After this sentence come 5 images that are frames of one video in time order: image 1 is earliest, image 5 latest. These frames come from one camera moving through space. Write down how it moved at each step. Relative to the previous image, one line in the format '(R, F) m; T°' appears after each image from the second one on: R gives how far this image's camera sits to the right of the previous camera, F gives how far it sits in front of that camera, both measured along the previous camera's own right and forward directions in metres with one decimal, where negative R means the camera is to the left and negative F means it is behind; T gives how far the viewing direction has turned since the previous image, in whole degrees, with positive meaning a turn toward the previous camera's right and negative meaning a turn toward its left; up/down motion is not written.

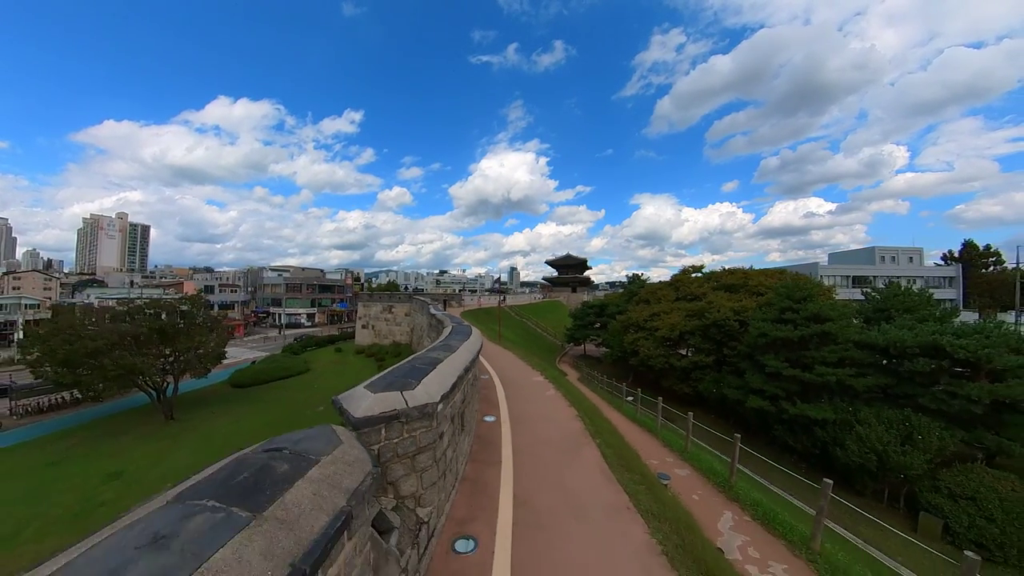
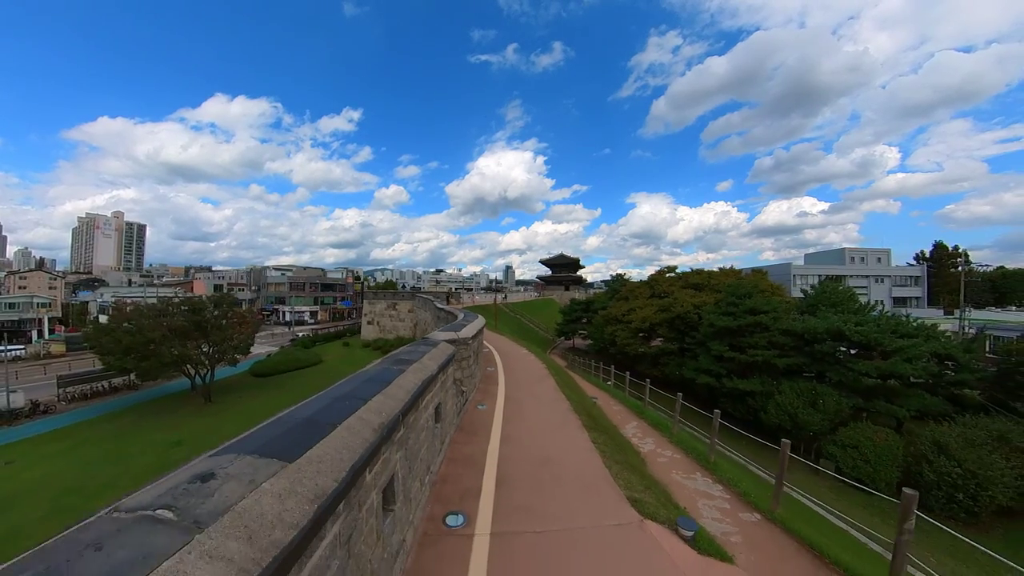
(+0.5, +1.6) m; +1°
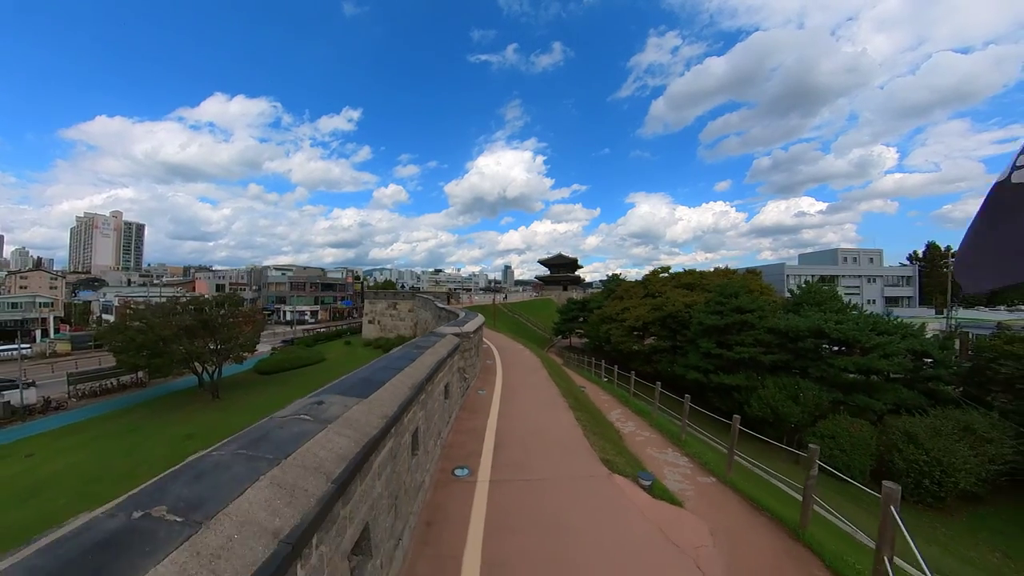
(0.0, -0.7) m; 0°
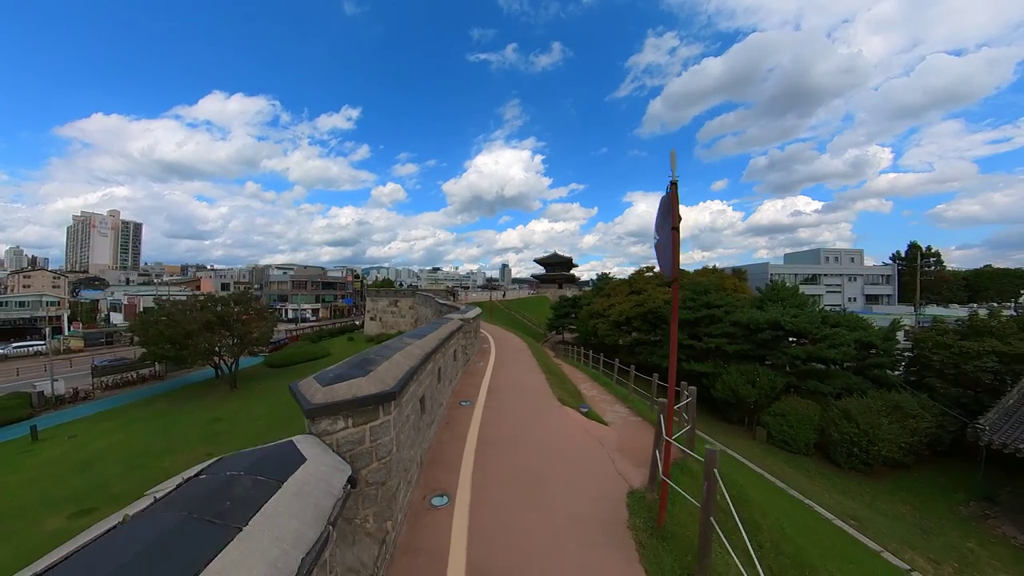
(+0.2, -1.7) m; 0°
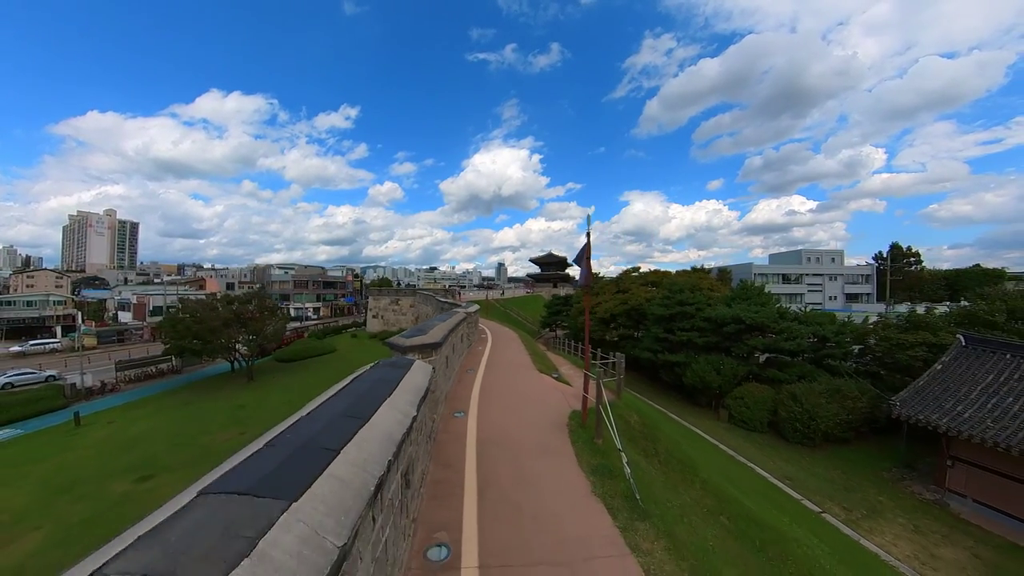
(+0.1, -1.9) m; 0°
